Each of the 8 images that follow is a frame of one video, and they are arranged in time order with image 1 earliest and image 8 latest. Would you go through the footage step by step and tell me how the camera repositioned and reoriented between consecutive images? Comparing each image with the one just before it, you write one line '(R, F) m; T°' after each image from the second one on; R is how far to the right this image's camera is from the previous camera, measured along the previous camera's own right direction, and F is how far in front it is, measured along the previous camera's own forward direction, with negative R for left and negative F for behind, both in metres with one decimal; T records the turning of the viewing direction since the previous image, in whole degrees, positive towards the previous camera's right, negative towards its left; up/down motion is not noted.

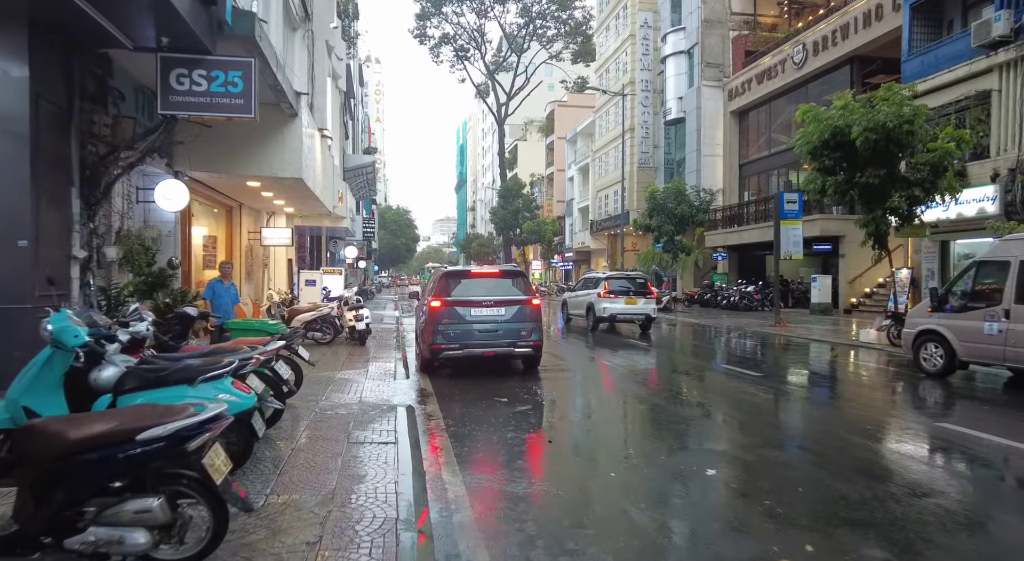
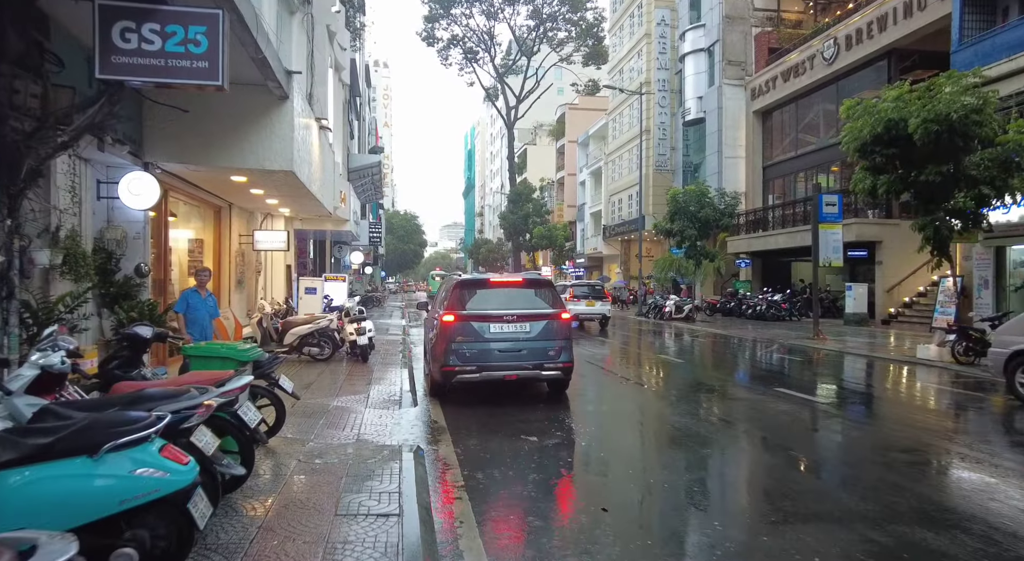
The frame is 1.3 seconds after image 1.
(-0.3, +1.4) m; -1°
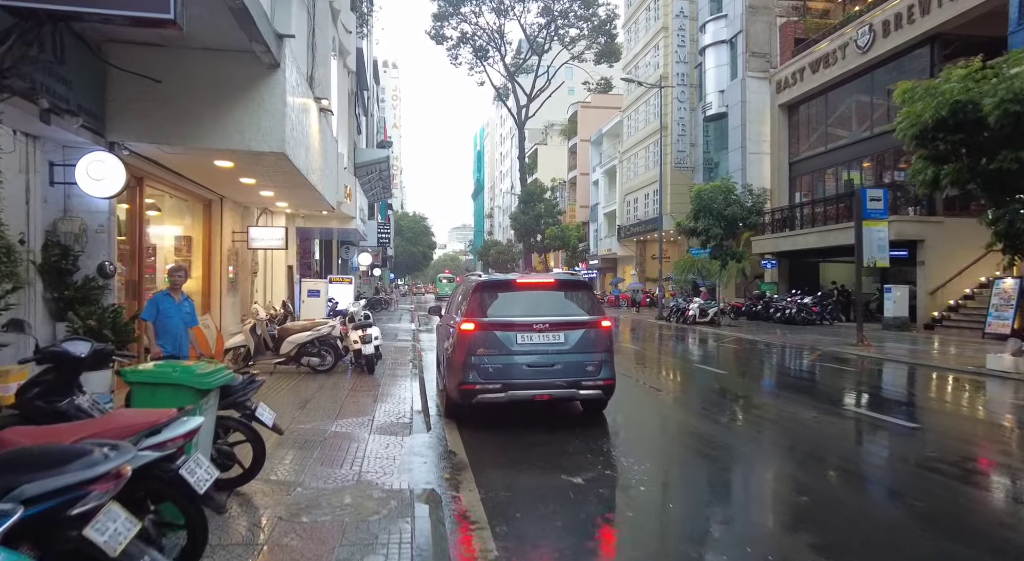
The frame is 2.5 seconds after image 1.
(-0.3, +1.3) m; -1°
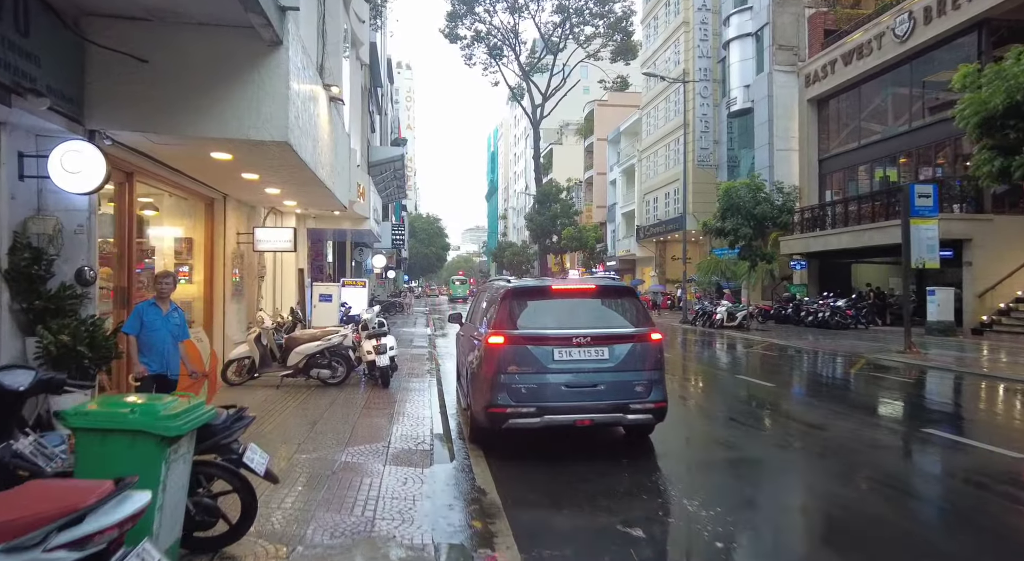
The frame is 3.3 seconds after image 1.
(-0.2, +0.9) m; -1°
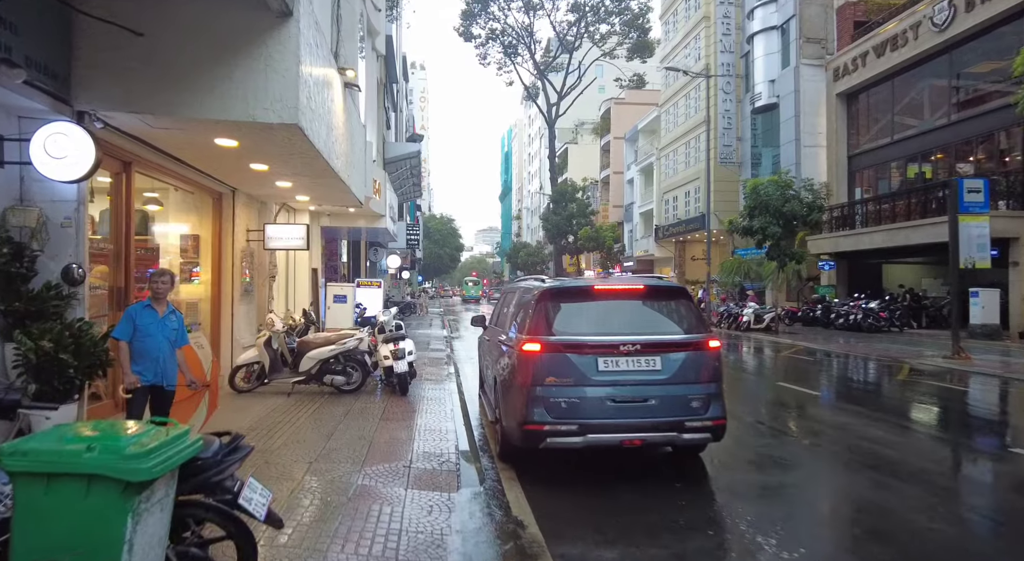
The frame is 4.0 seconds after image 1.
(-0.2, +0.7) m; -1°
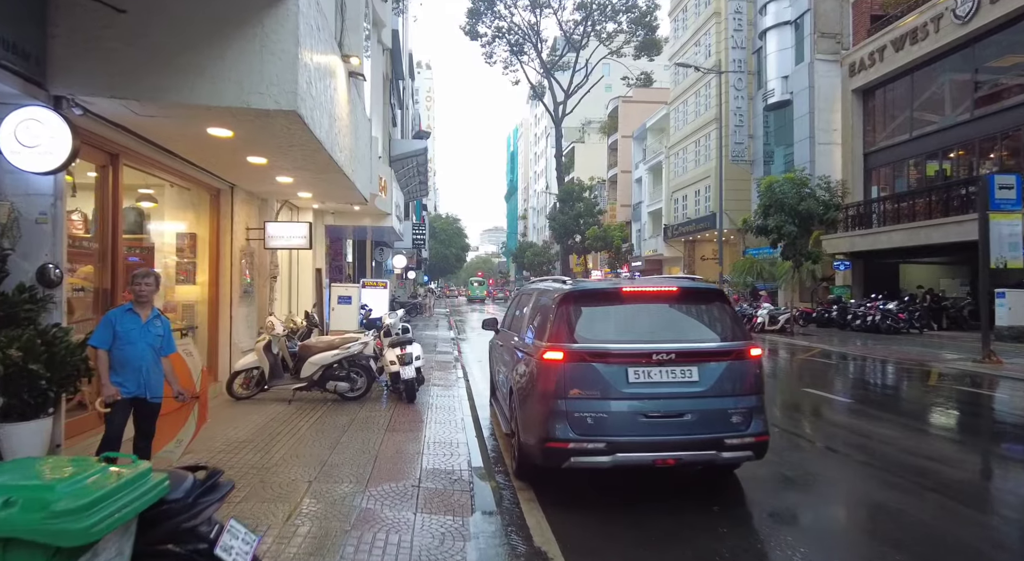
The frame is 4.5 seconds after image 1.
(-0.1, +0.5) m; -1°
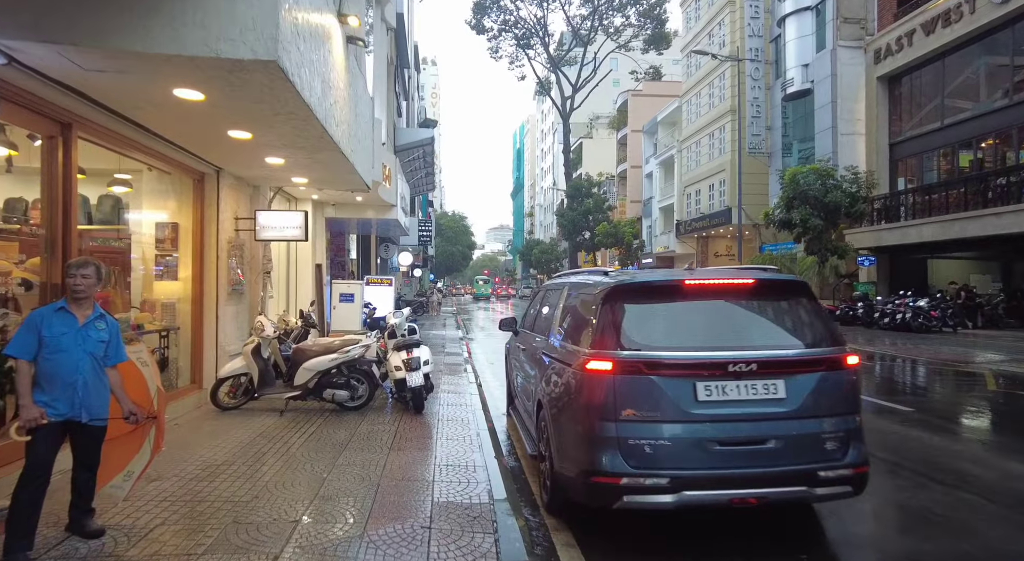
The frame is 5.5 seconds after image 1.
(-0.2, +1.0) m; -1°
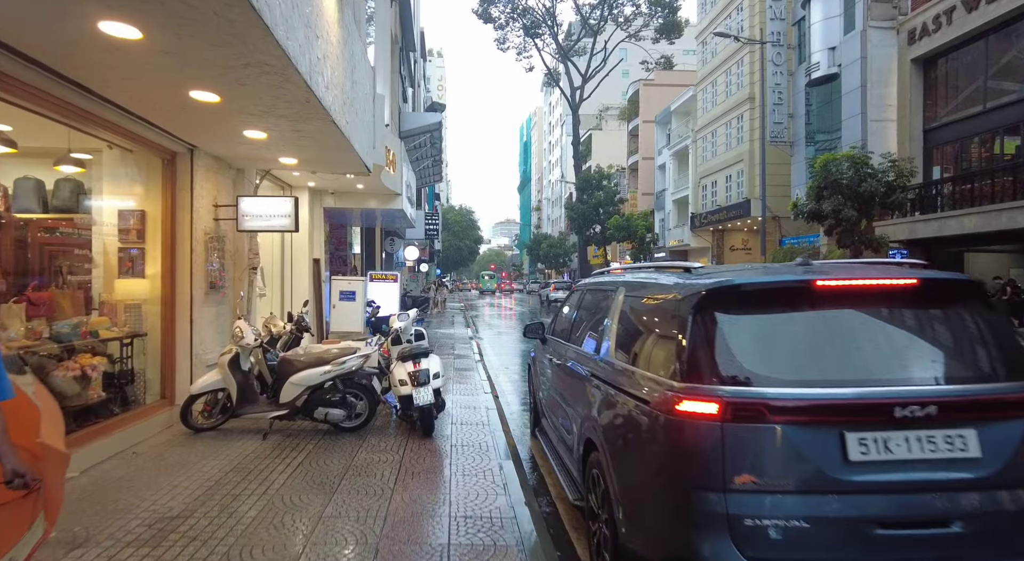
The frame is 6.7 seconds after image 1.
(-0.2, +1.3) m; -1°
